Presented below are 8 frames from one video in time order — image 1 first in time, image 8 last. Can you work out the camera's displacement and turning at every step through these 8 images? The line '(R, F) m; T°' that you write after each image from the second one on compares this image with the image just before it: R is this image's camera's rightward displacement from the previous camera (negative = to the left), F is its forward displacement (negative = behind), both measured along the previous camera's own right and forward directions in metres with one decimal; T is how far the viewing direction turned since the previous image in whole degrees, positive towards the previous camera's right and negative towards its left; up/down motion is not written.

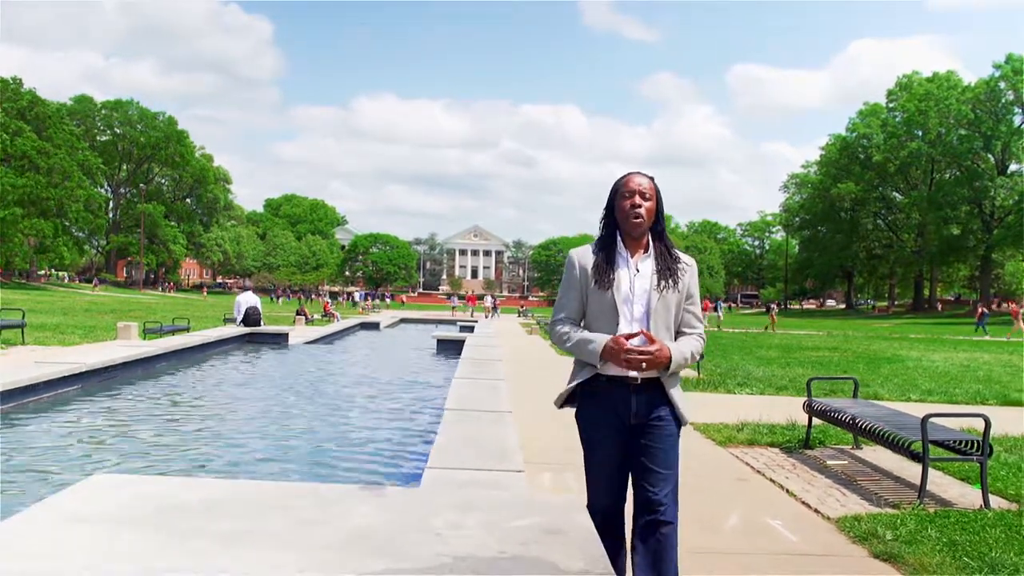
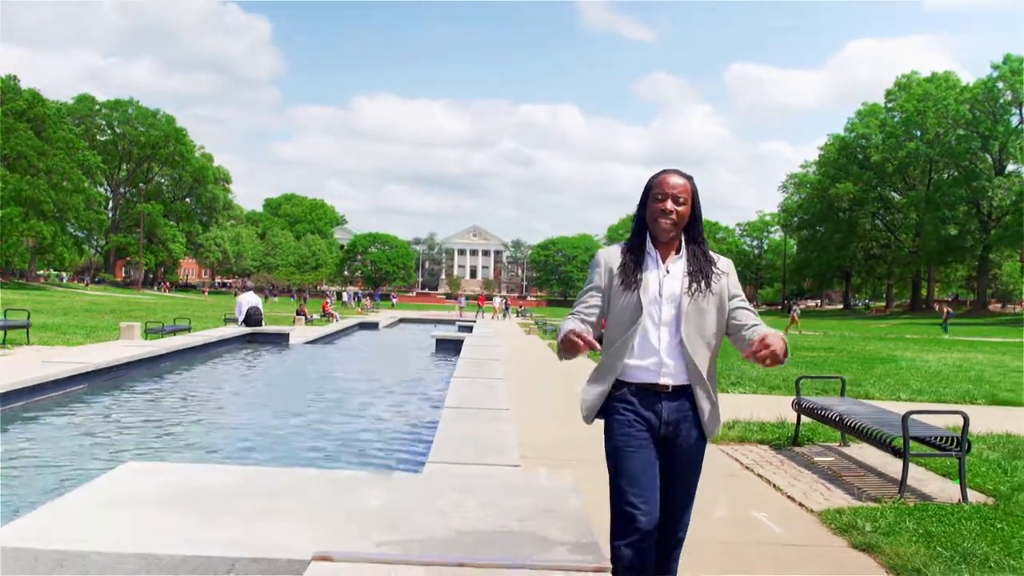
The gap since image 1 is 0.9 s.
(0.0, -0.2) m; 0°
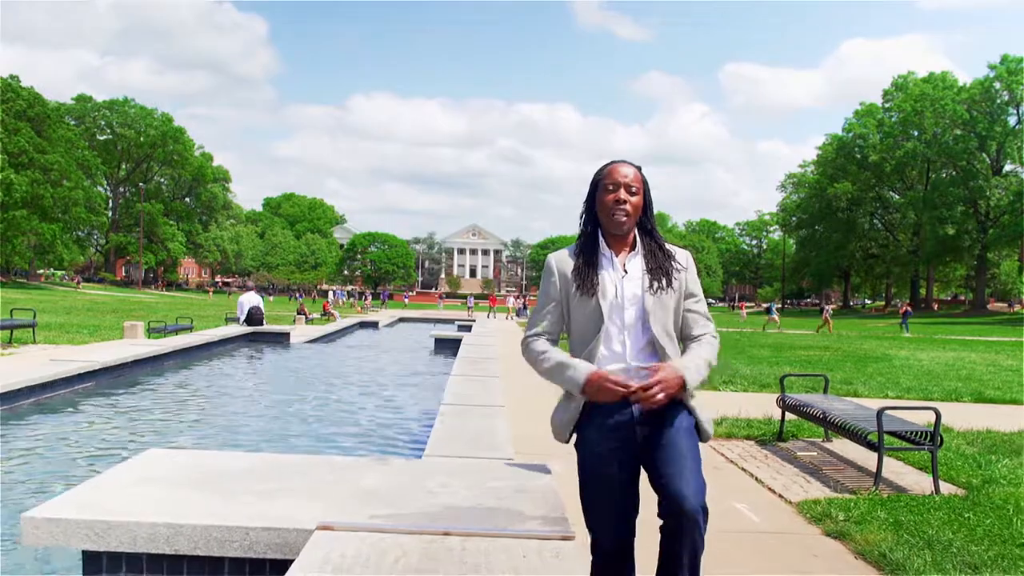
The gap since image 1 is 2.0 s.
(0.0, -0.3) m; 0°
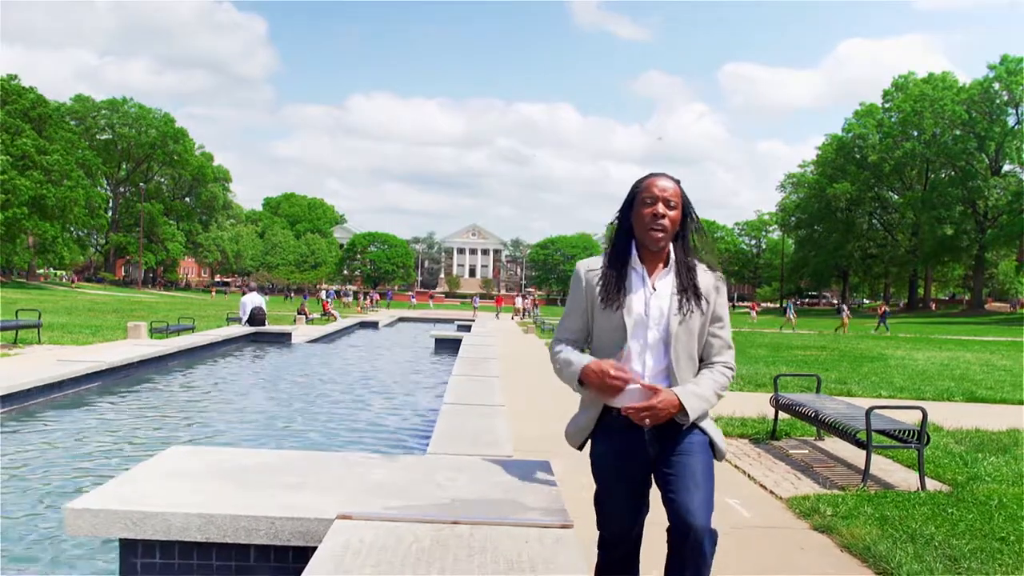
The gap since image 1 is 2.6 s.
(0.0, -0.2) m; 0°
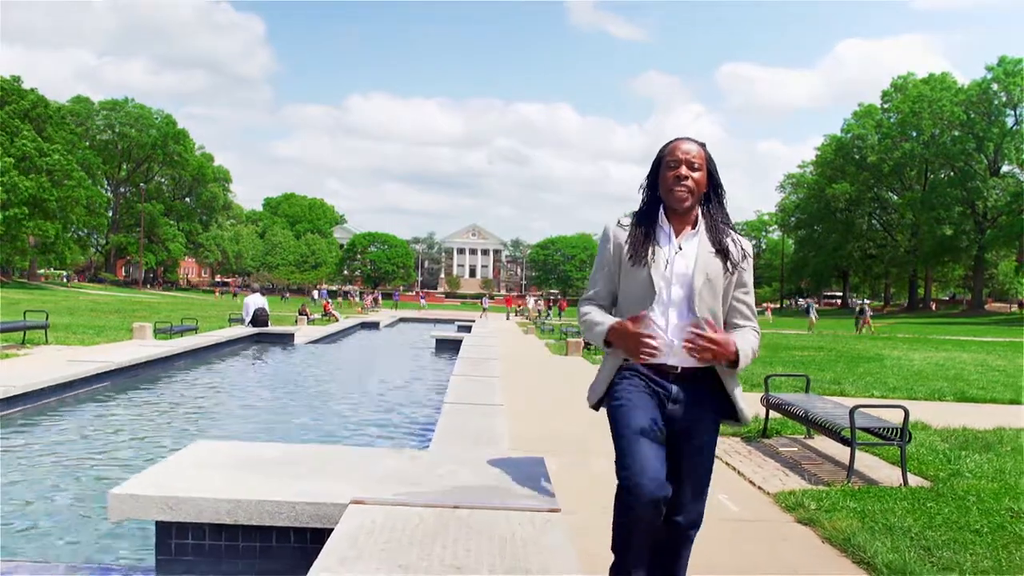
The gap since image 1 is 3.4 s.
(0.0, -0.2) m; 0°
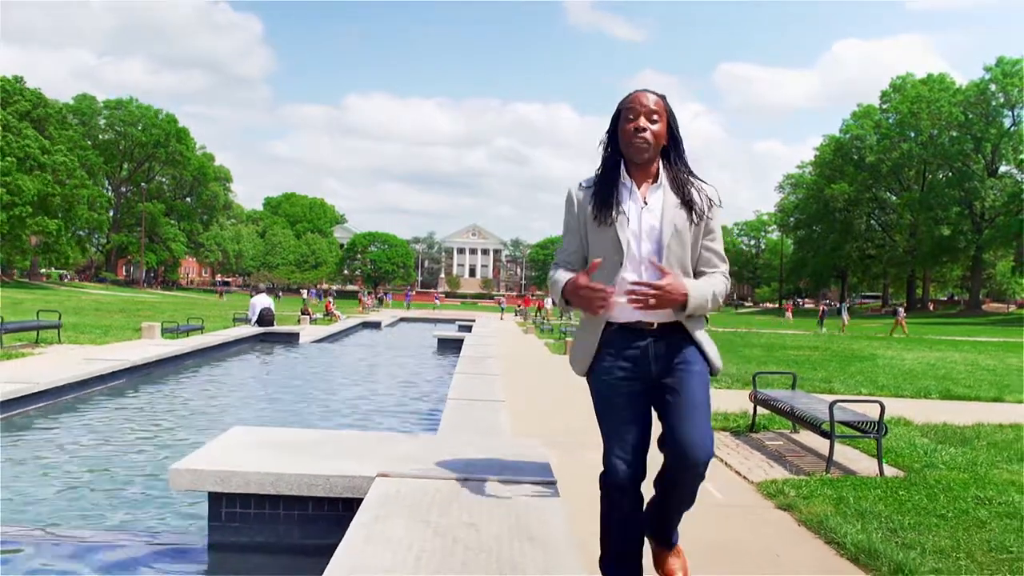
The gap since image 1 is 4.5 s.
(0.0, -0.4) m; 0°
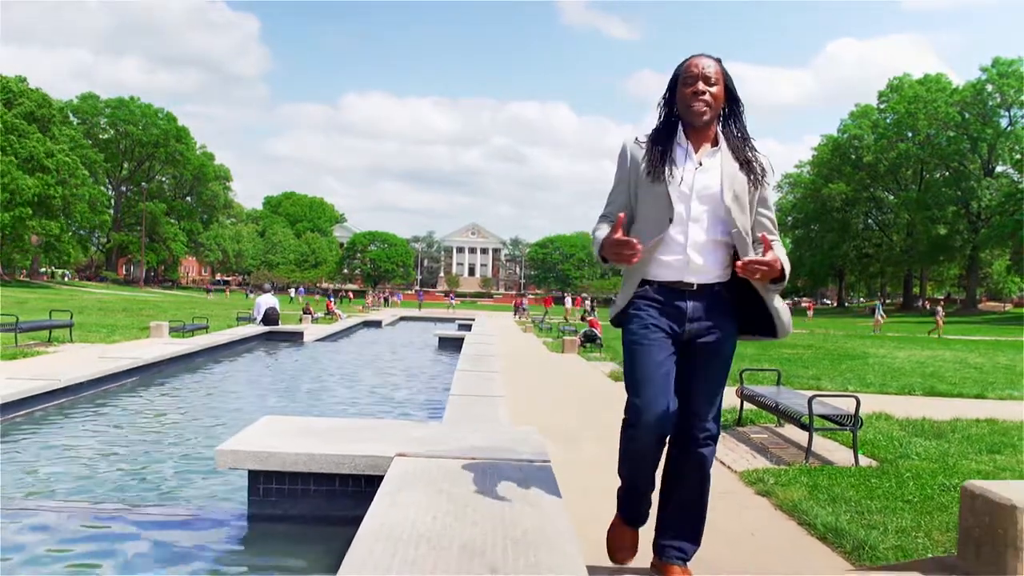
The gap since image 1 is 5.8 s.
(0.0, -0.5) m; 0°
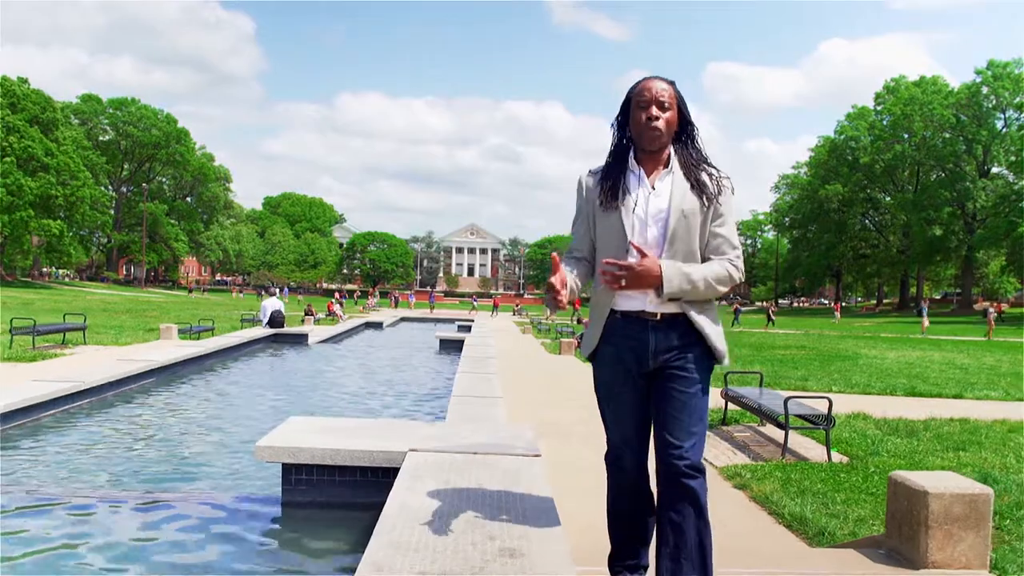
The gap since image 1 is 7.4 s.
(0.0, -0.6) m; 0°
